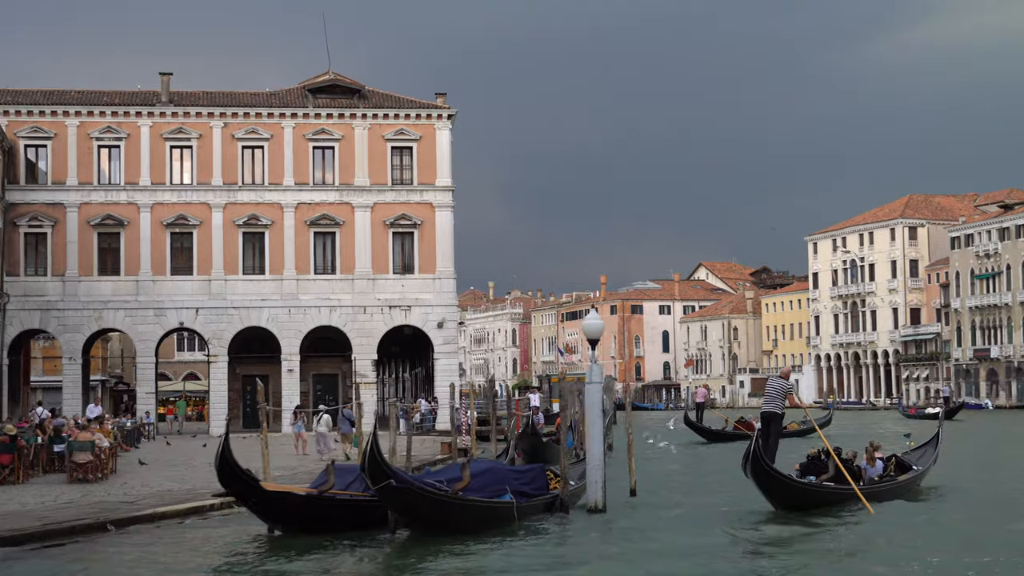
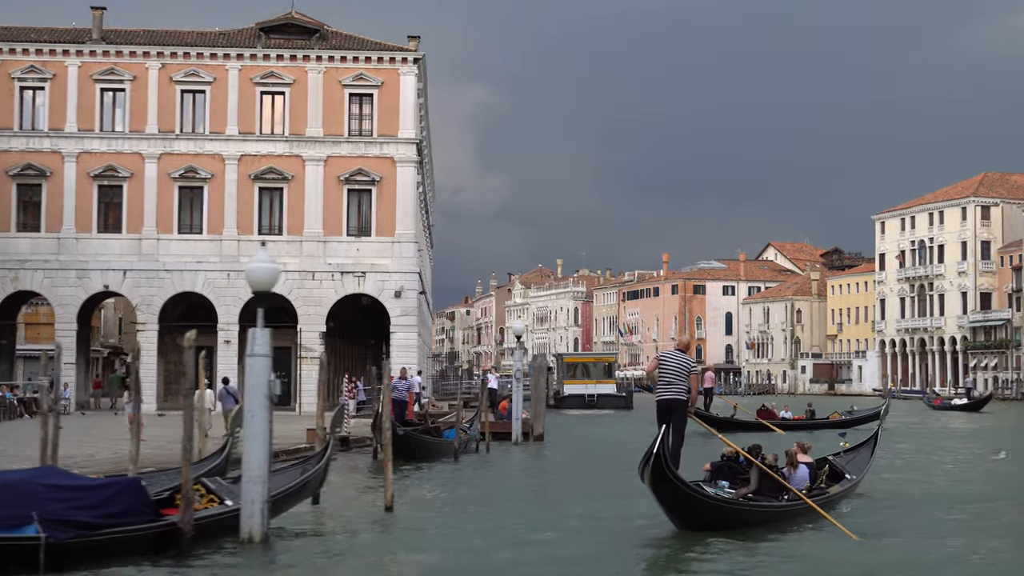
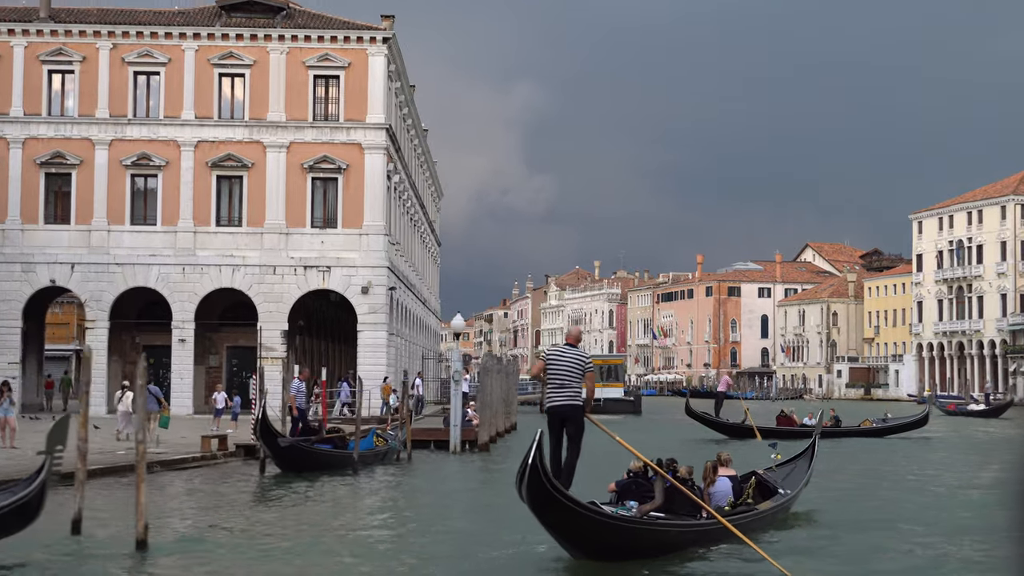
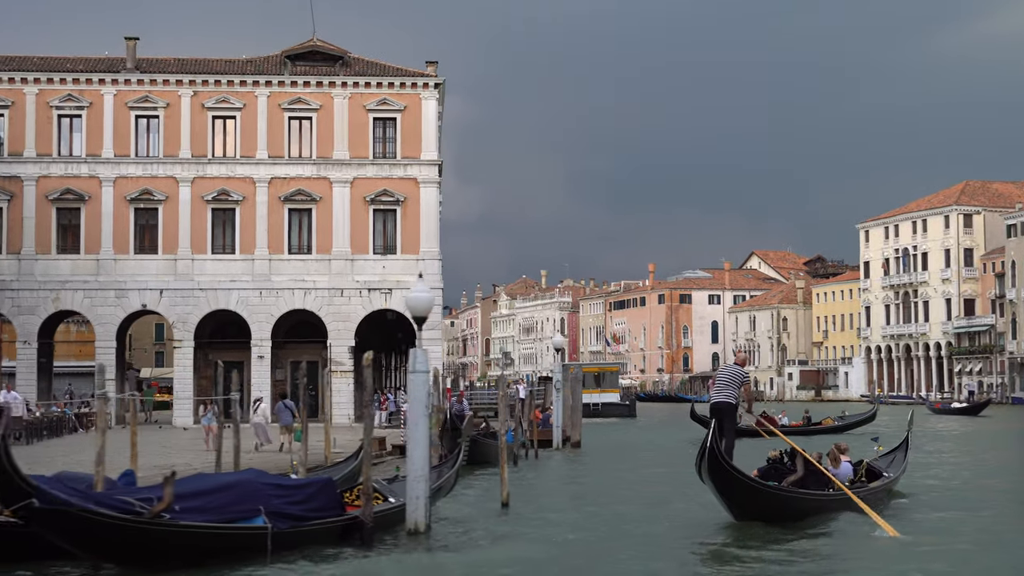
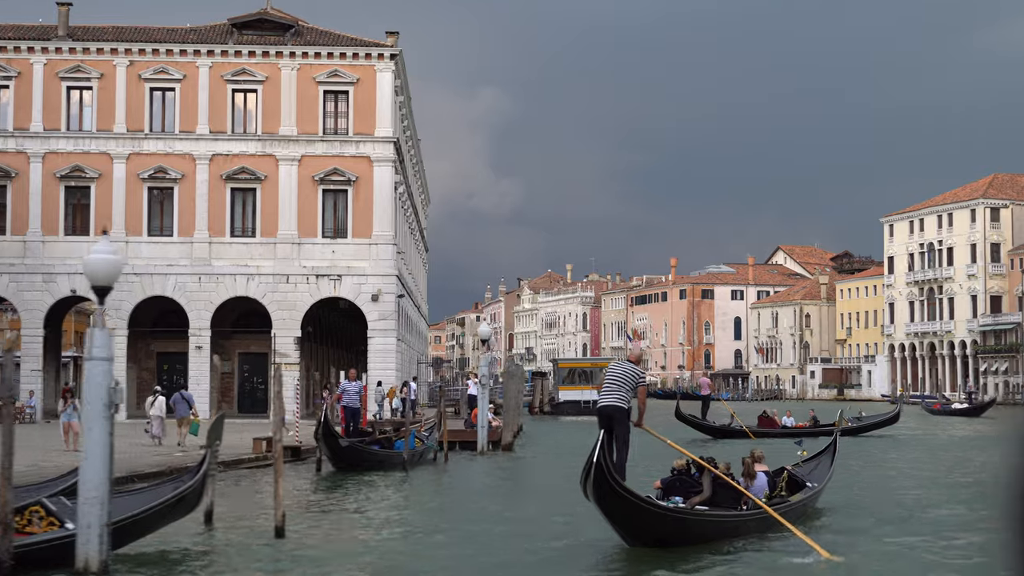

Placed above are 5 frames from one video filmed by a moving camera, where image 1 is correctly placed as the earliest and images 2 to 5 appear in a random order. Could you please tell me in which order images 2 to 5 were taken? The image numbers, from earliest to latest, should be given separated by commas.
4, 2, 5, 3
